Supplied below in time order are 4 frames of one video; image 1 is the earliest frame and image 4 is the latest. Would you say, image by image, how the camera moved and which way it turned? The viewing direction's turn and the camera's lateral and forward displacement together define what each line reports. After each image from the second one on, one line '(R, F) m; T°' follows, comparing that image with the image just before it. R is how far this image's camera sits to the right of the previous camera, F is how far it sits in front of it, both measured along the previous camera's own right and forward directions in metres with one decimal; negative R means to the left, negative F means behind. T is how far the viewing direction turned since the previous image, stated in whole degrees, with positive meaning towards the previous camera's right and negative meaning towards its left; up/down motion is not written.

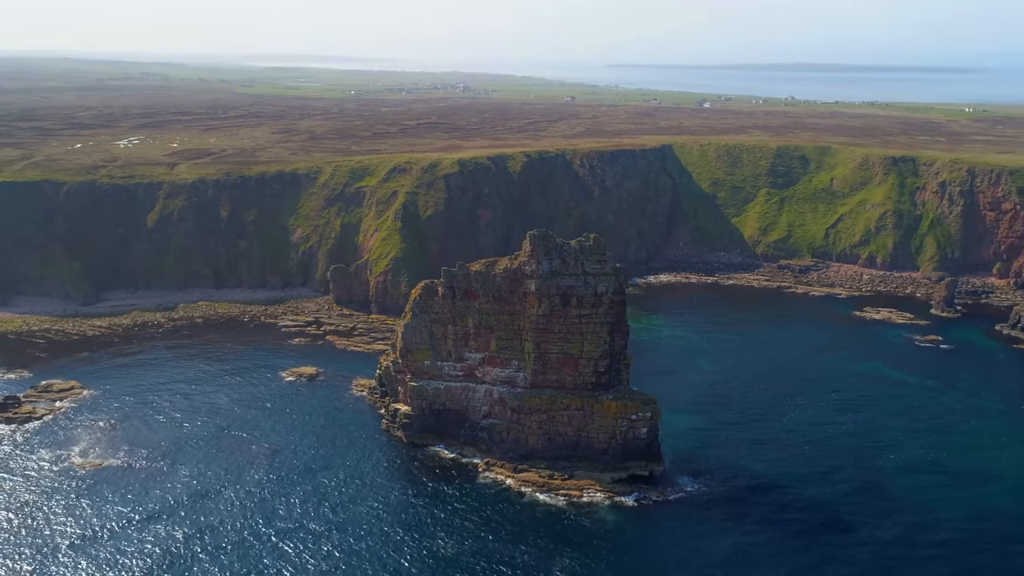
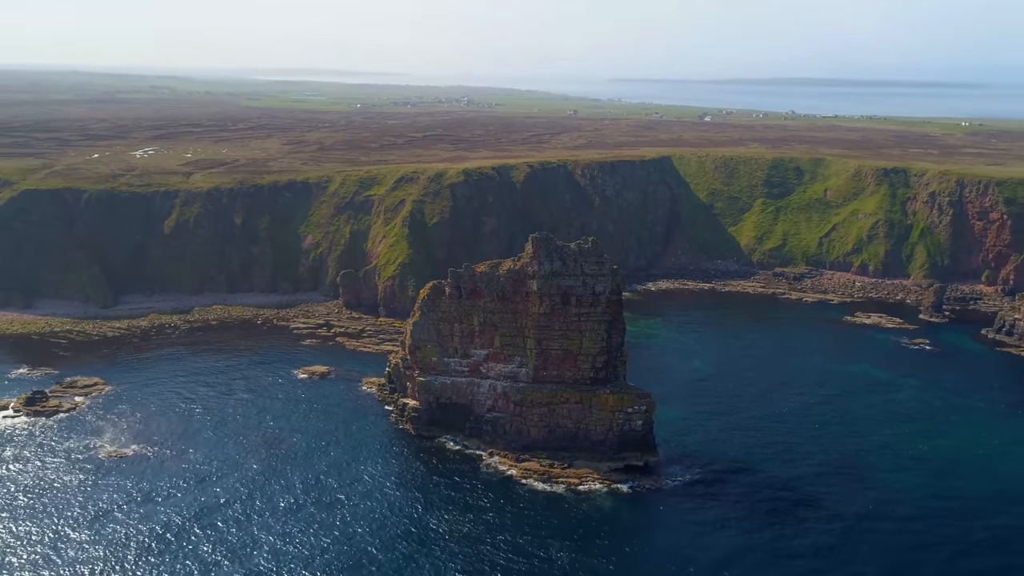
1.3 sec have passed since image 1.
(0.0, -3.8) m; 0°
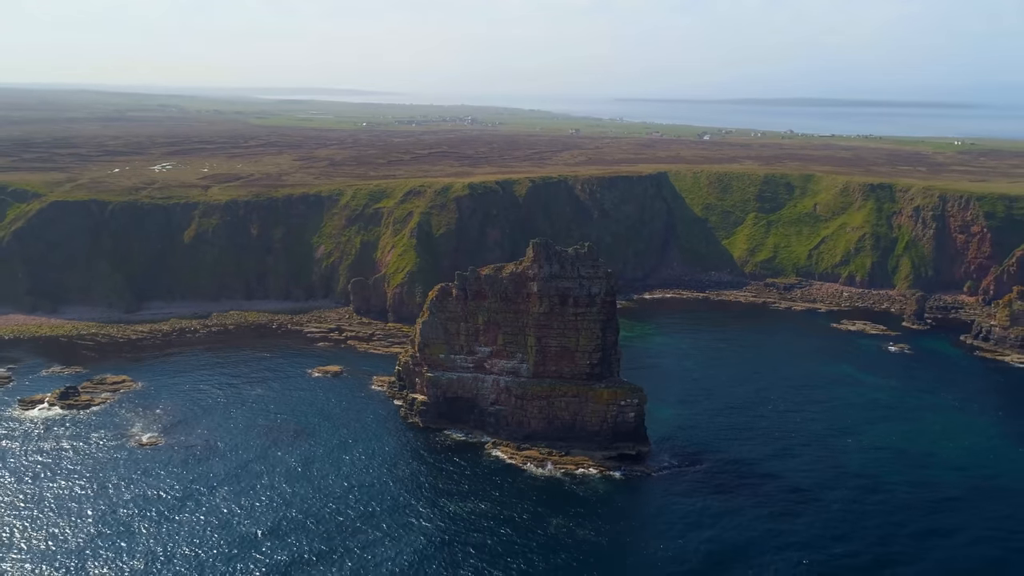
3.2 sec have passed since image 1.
(0.0, -5.5) m; 0°
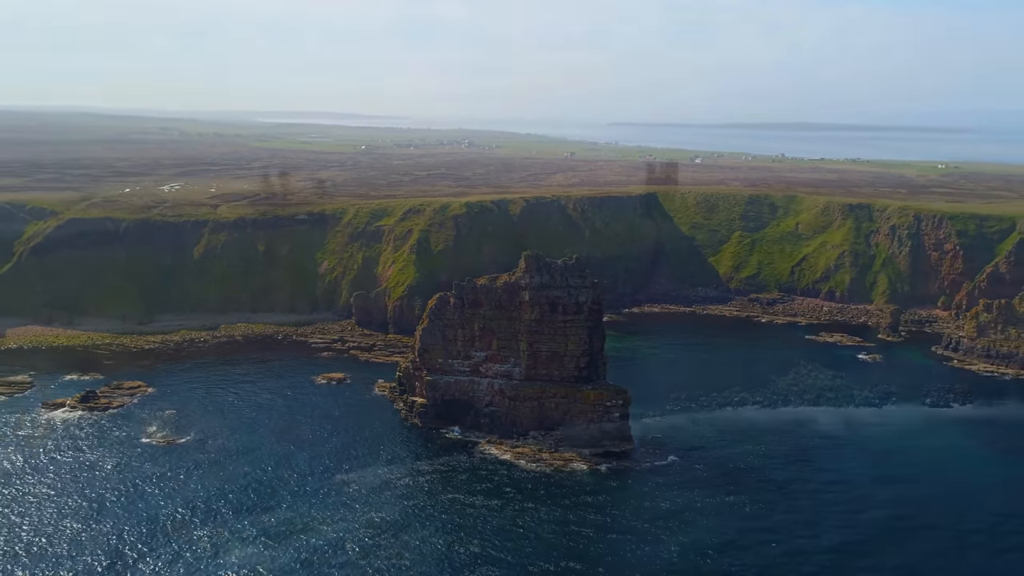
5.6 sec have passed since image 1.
(+0.3, -5.7) m; 0°
